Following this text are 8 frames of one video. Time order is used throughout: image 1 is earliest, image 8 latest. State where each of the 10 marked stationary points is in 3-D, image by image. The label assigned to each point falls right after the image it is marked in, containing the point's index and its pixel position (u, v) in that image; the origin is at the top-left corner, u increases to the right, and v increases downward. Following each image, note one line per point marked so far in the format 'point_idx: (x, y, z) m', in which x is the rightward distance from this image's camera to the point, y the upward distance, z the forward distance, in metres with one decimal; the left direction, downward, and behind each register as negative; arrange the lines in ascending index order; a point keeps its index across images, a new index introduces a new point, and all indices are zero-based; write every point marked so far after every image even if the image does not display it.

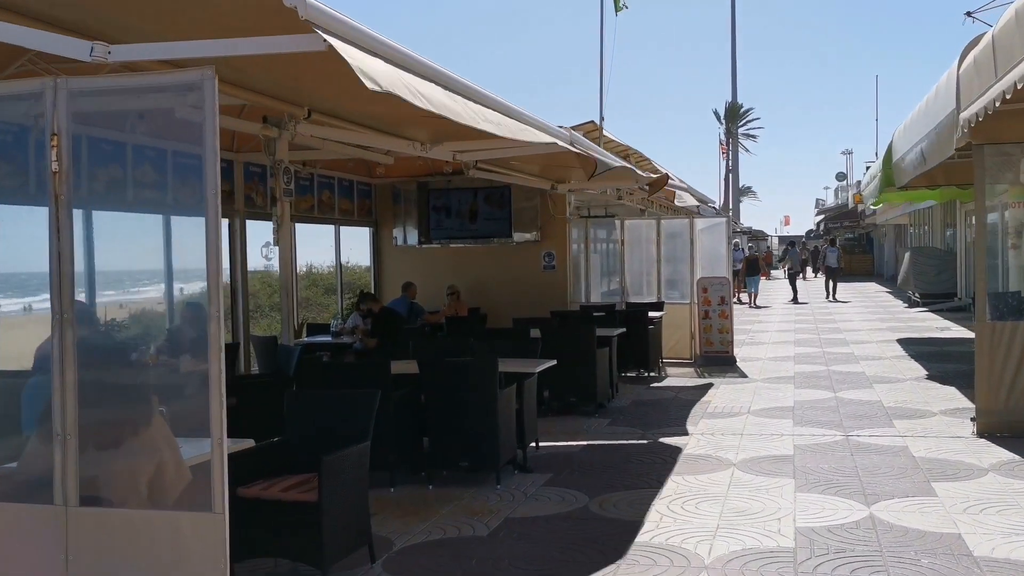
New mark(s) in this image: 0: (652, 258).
0: (+2.1, +0.5, +14.1) m
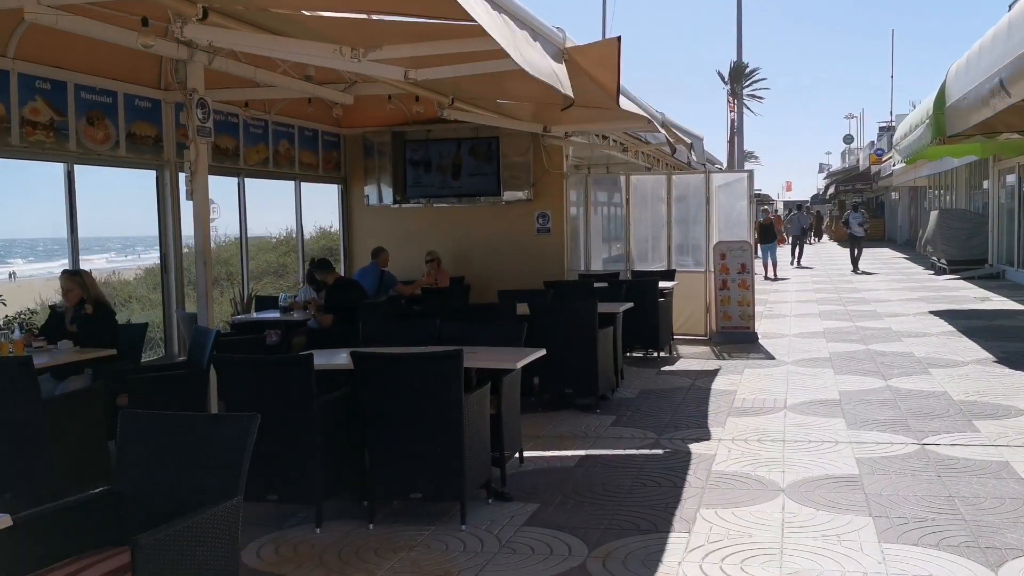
0: (+2.0, +0.9, +12.3) m
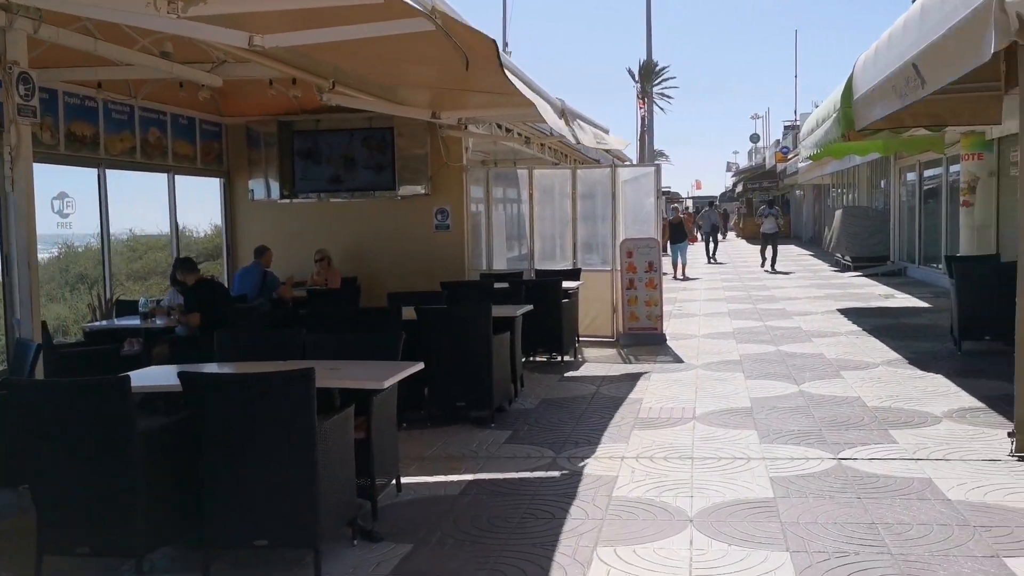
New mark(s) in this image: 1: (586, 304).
0: (+0.7, +0.9, +11.7) m
1: (+0.9, -0.2, +11.6) m
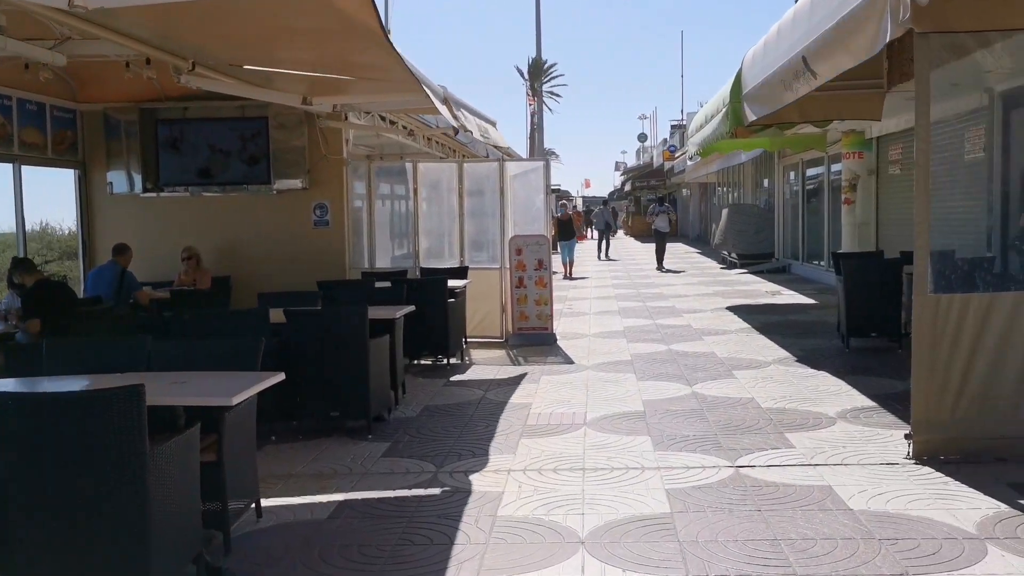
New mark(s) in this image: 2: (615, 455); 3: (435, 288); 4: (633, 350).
0: (-0.7, +0.9, +11.3) m
1: (-0.5, -0.2, +11.2) m
2: (+0.6, -1.0, +5.7) m
3: (-0.7, 0.0, +9.1) m
4: (+1.3, -0.7, +10.0) m
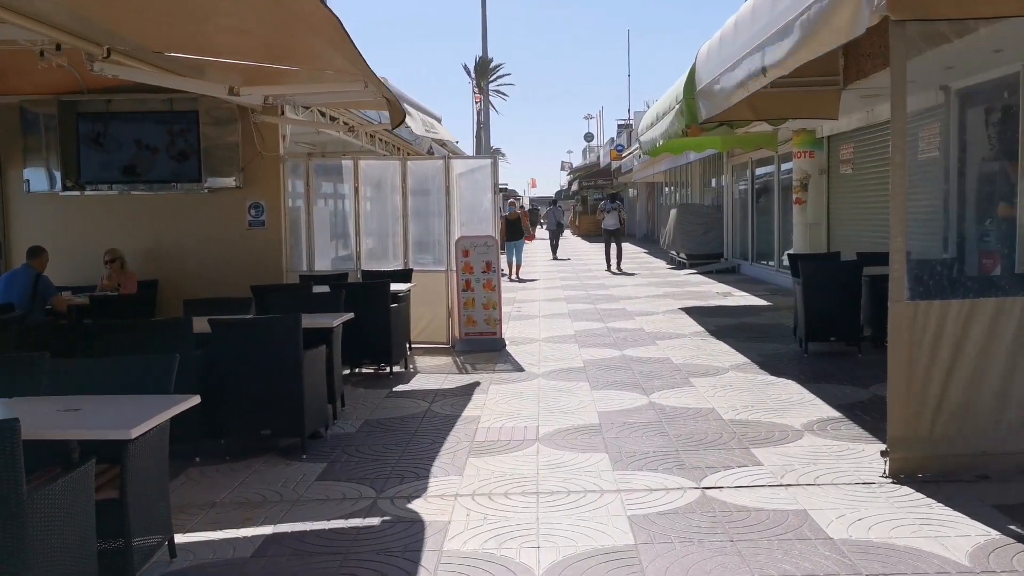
0: (-1.3, +0.9, +10.8) m
1: (-1.1, -0.2, +10.7) m
2: (+0.3, -1.0, +5.3) m
3: (-1.2, 0.0, +8.5) m
4: (+0.8, -0.7, +9.6) m
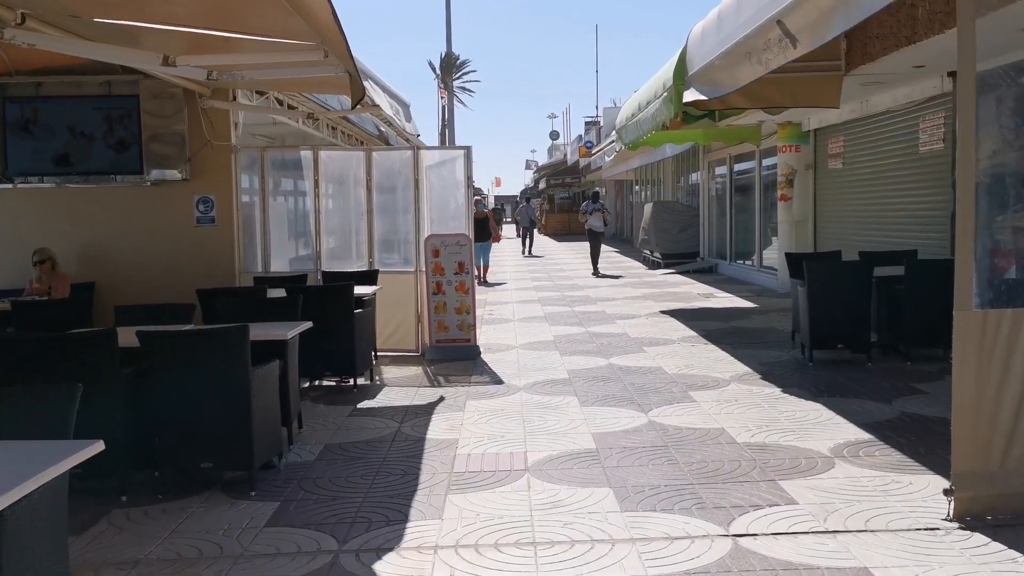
0: (-1.6, +0.8, +9.8) m
1: (-1.3, -0.2, +9.8) m
2: (+0.3, -1.1, +4.4) m
3: (-1.4, -0.1, +7.7) m
4: (+0.5, -0.7, +8.7) m
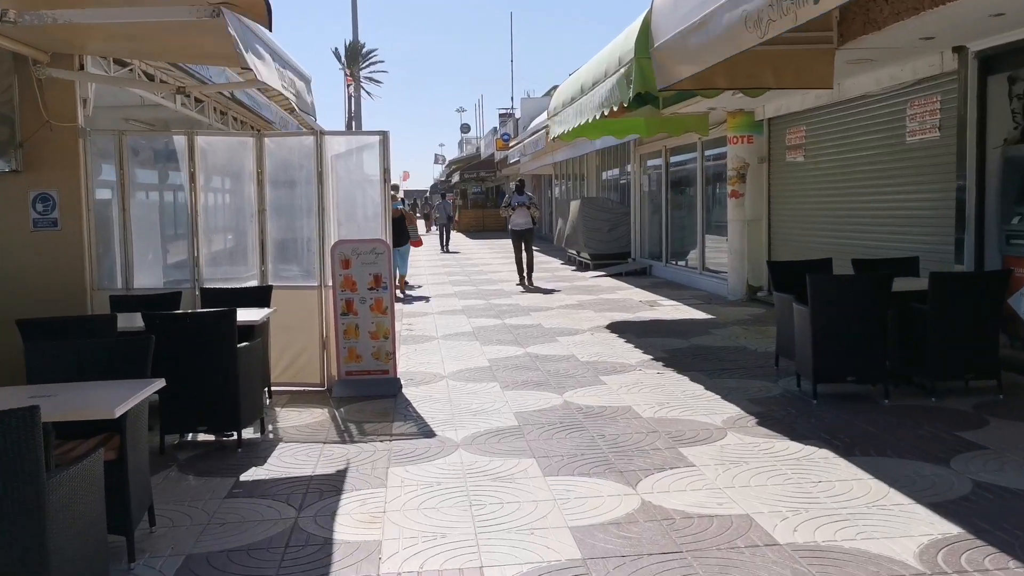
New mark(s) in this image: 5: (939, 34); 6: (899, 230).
0: (-2.2, +0.7, +7.9) m
1: (-1.9, -0.4, +7.9) m
2: (+0.2, -1.2, +2.7) m
3: (-1.8, -0.2, +5.8) m
4: (0.0, -0.9, +7.0) m
5: (+3.3, +1.9, +7.3) m
6: (+3.7, +0.6, +9.1) m
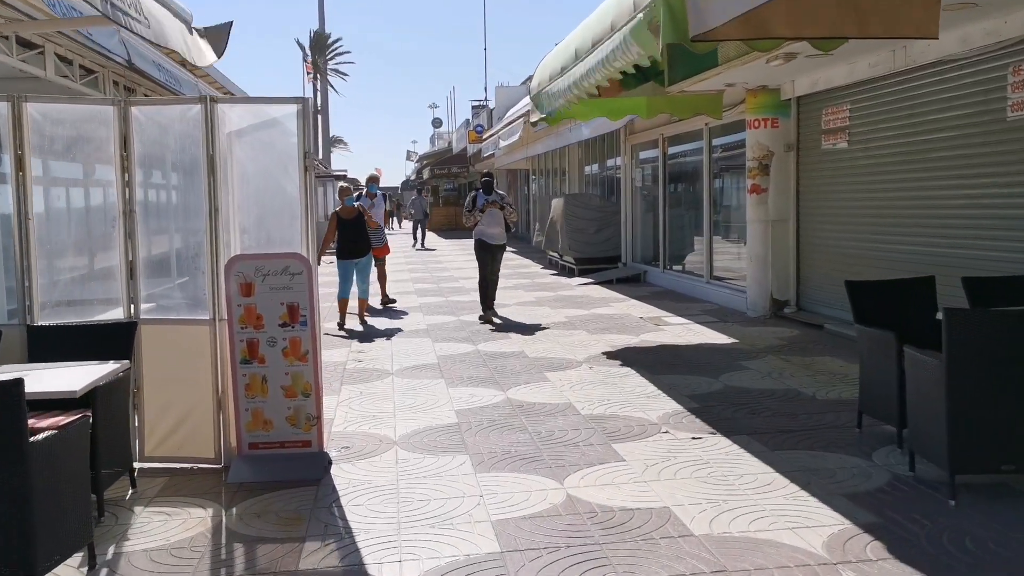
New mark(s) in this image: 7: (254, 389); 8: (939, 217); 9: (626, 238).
0: (-2.3, +0.5, +5.6) m
1: (-2.1, -0.6, +5.5) m
2: (+0.2, -1.4, +0.4) m
3: (-1.9, -0.4, +3.4) m
4: (-0.1, -1.0, +4.7) m
5: (+3.1, +1.8, +5.0) m
6: (+3.6, +0.4, +6.9) m
7: (-1.4, -0.5, +5.3) m
8: (+3.5, +0.6, +7.8) m
9: (+2.0, +0.9, +16.8) m
